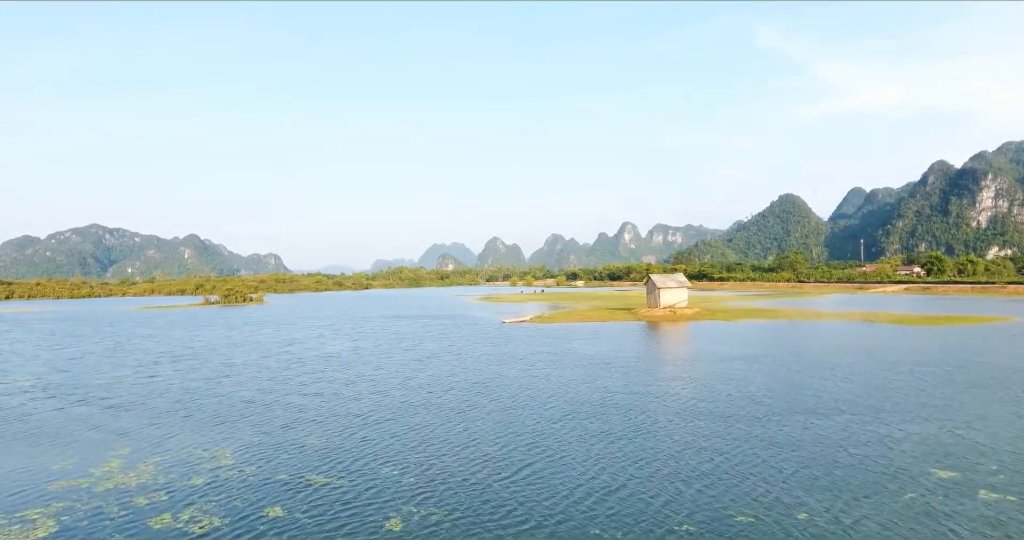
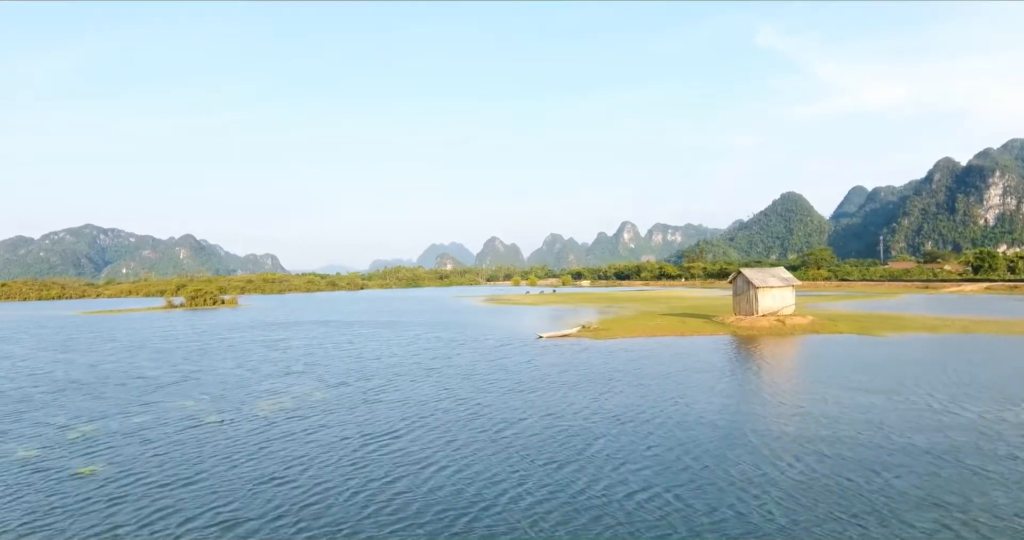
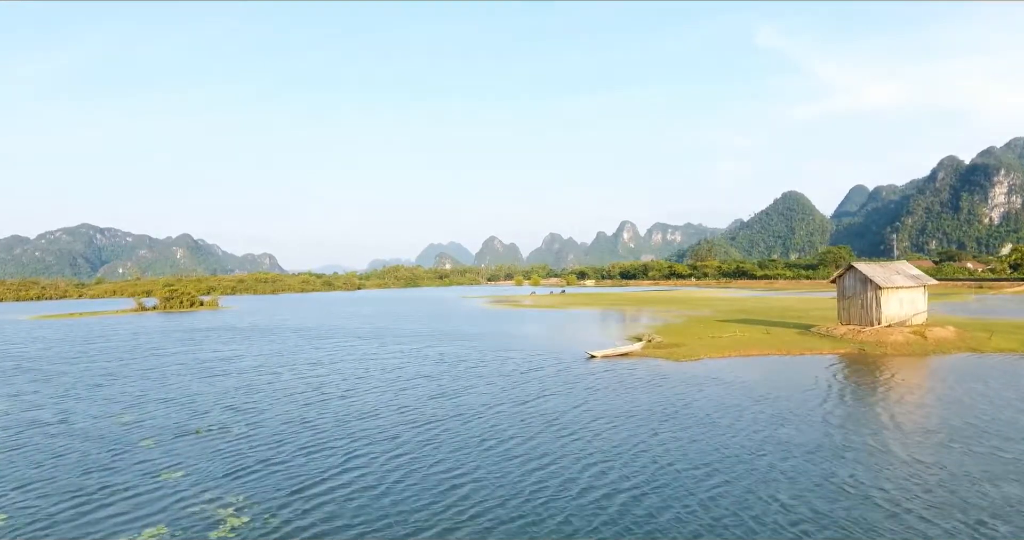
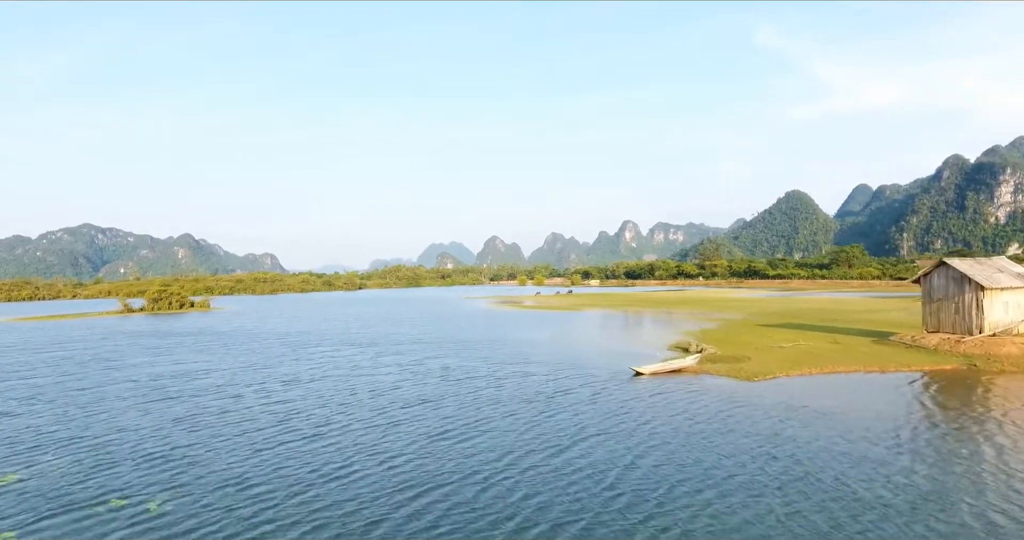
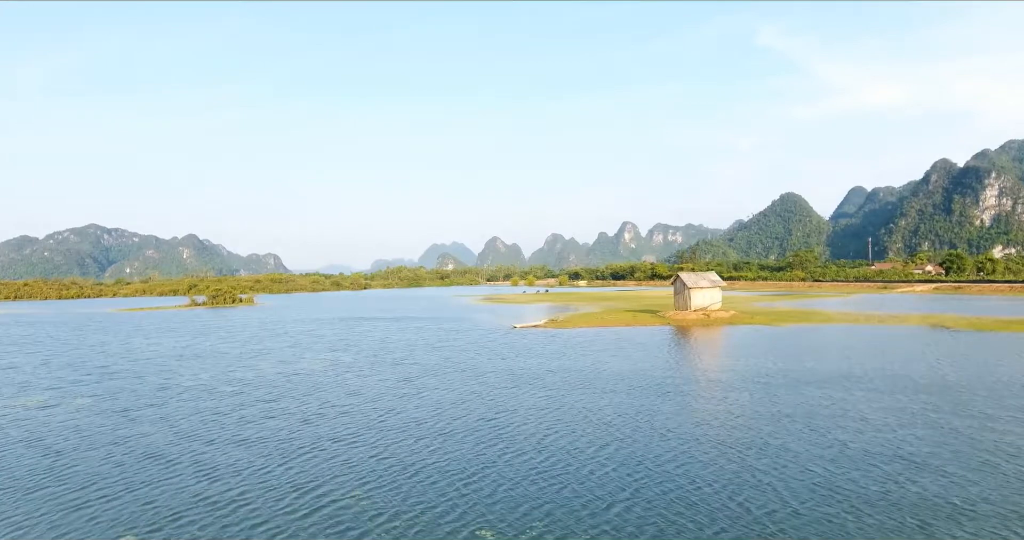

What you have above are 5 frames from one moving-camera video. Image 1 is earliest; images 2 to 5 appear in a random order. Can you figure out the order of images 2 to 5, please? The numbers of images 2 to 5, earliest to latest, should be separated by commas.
5, 2, 3, 4
